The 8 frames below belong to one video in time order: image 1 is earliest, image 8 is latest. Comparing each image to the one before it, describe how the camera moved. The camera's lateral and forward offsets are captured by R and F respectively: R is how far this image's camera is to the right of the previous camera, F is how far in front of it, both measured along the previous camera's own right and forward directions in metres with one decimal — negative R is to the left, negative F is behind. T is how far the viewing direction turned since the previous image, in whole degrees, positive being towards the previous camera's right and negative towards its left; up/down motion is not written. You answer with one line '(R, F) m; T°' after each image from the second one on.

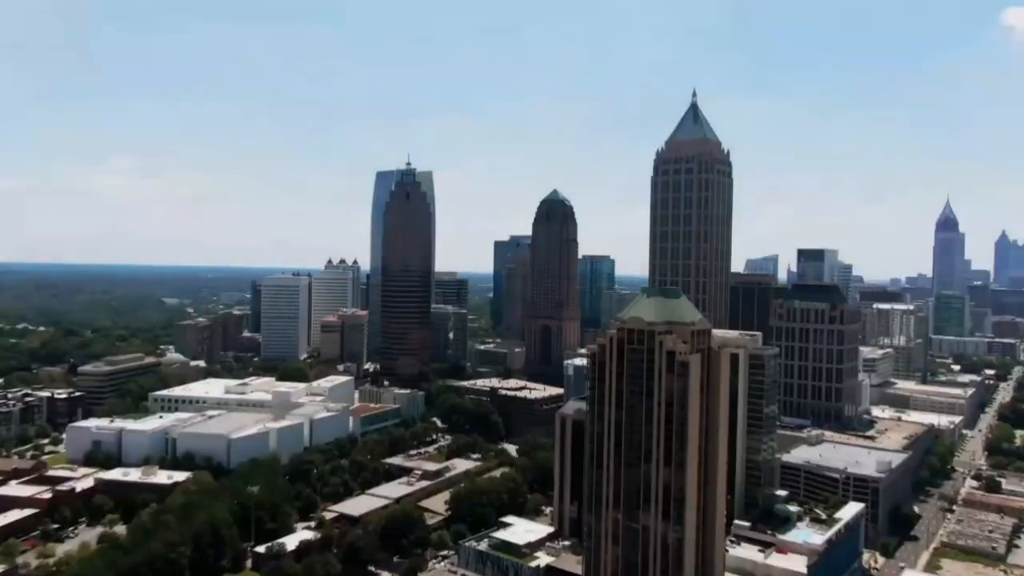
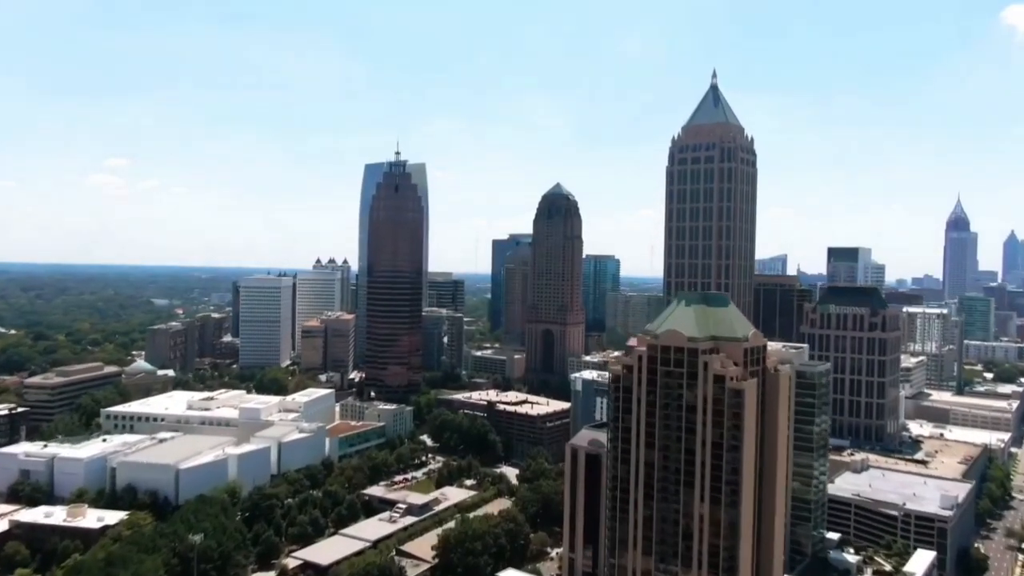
(-0.1, +12.0) m; 0°
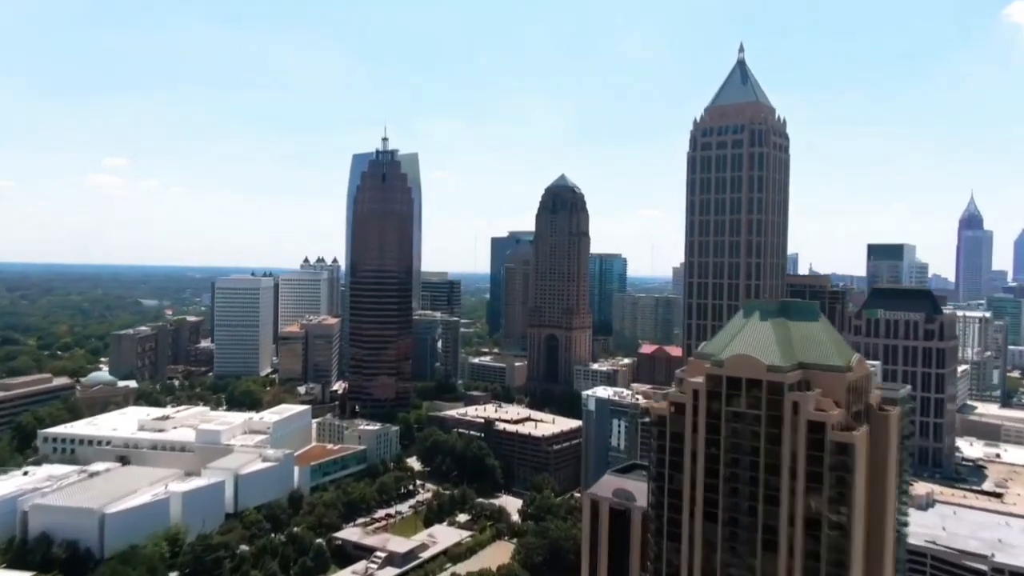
(-0.1, +12.5) m; 0°
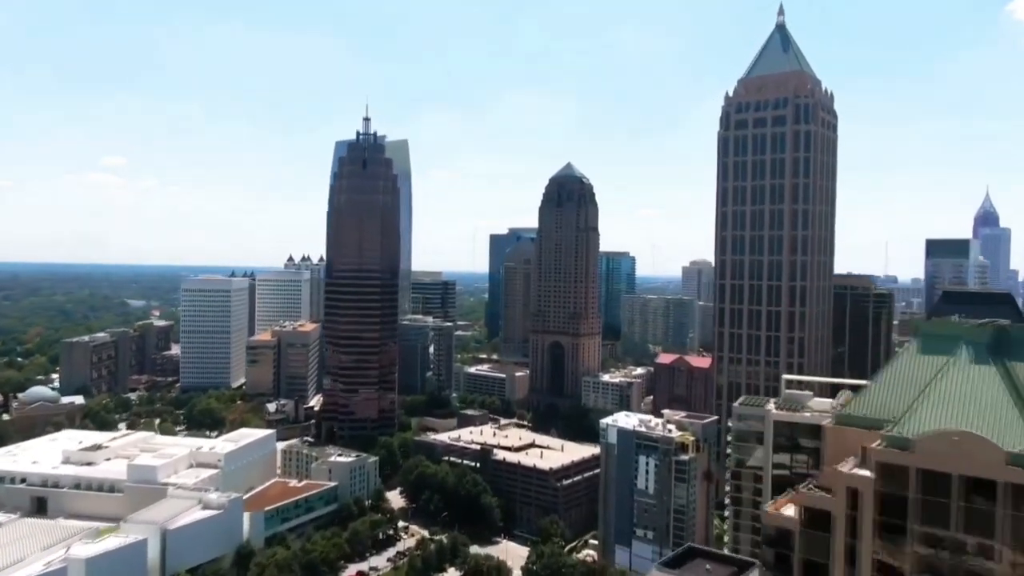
(-0.1, +13.8) m; 0°
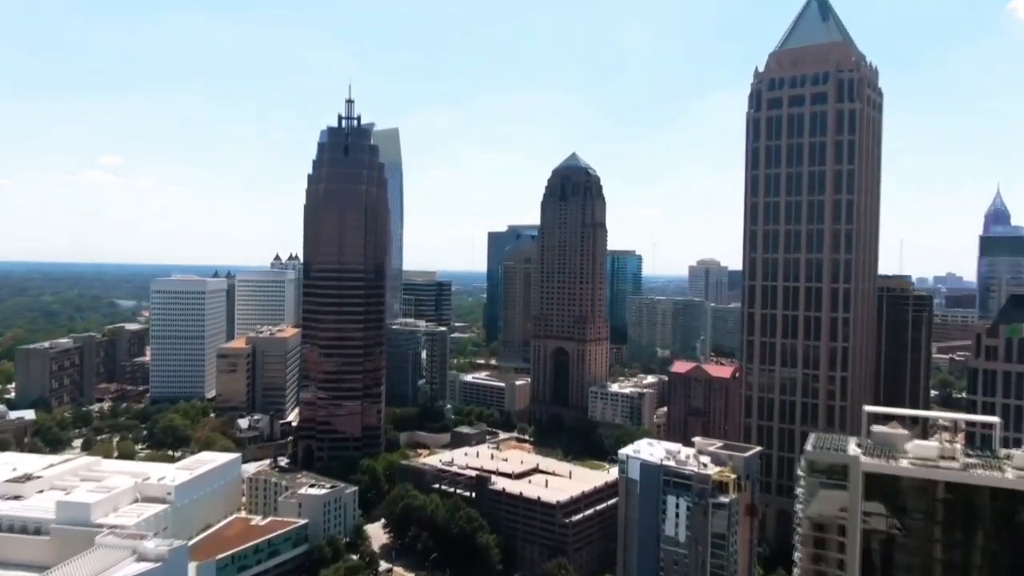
(-0.1, +9.9) m; 0°
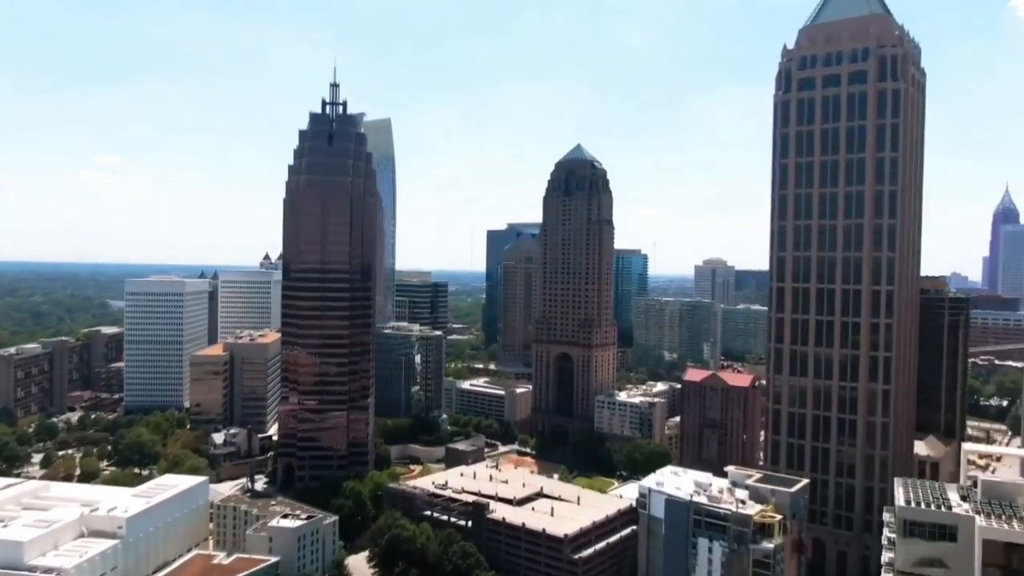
(-0.1, +7.3) m; 0°
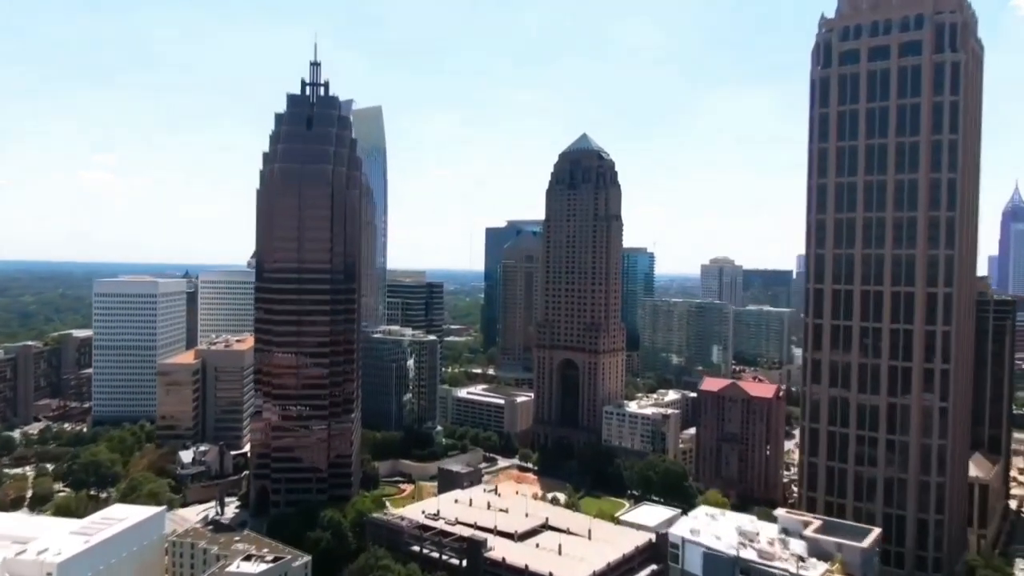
(-0.1, +7.7) m; 0°
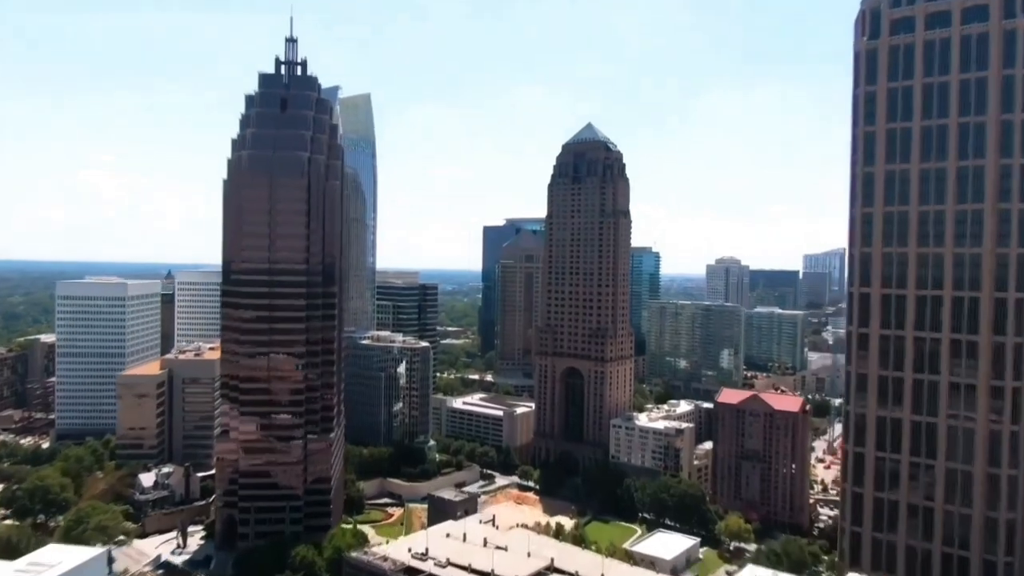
(-0.1, +7.3) m; 0°
